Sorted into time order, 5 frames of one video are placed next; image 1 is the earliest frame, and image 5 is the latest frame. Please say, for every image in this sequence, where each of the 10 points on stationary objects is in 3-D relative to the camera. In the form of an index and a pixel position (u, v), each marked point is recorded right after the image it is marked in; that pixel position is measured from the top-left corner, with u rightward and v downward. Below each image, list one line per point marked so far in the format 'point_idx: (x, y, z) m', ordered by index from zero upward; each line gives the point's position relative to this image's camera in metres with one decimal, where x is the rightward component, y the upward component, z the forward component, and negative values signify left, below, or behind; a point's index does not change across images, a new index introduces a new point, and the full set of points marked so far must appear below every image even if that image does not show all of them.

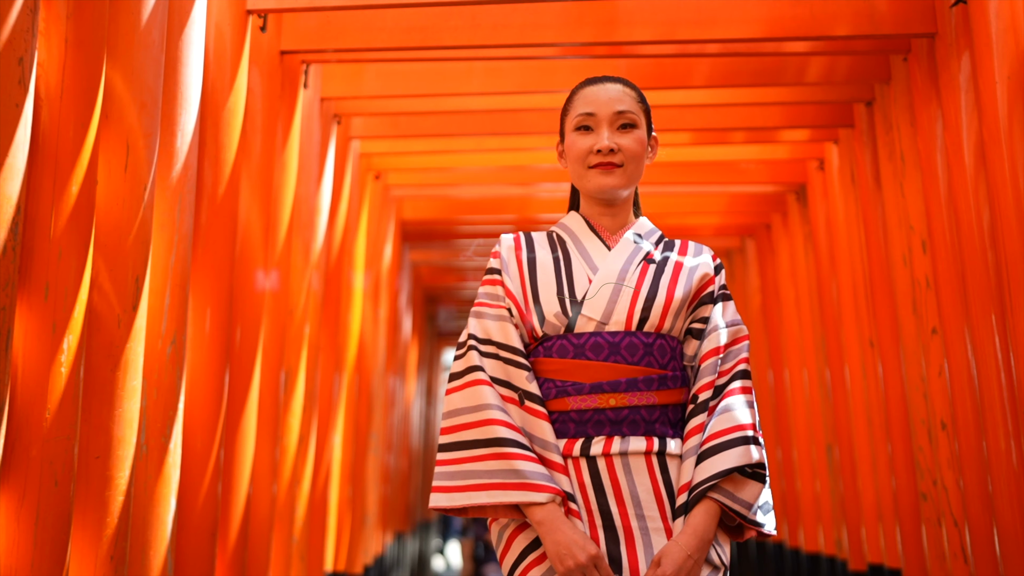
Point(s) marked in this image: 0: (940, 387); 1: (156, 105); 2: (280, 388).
0: (+2.8, -0.7, +4.9) m
1: (-1.6, +0.8, +3.3) m
2: (-1.5, -0.7, +5.0) m
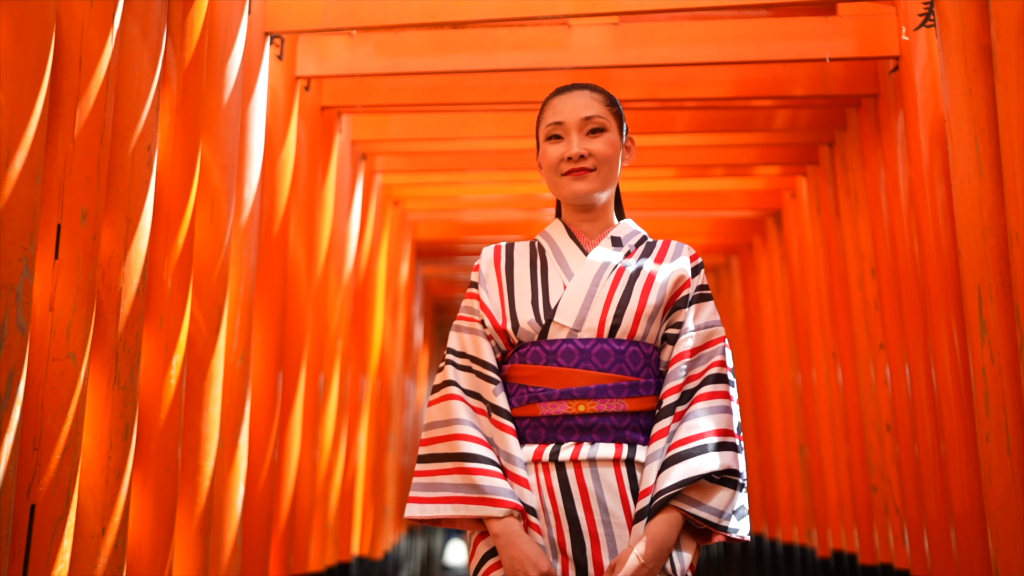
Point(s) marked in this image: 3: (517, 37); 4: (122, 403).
0: (+2.8, -0.8, +5.7) m
1: (-1.5, +0.7, +4.1) m
2: (-1.5, -0.8, +5.8) m
3: (0.0, +1.7, +5.1) m
4: (-1.7, -0.5, +3.2) m
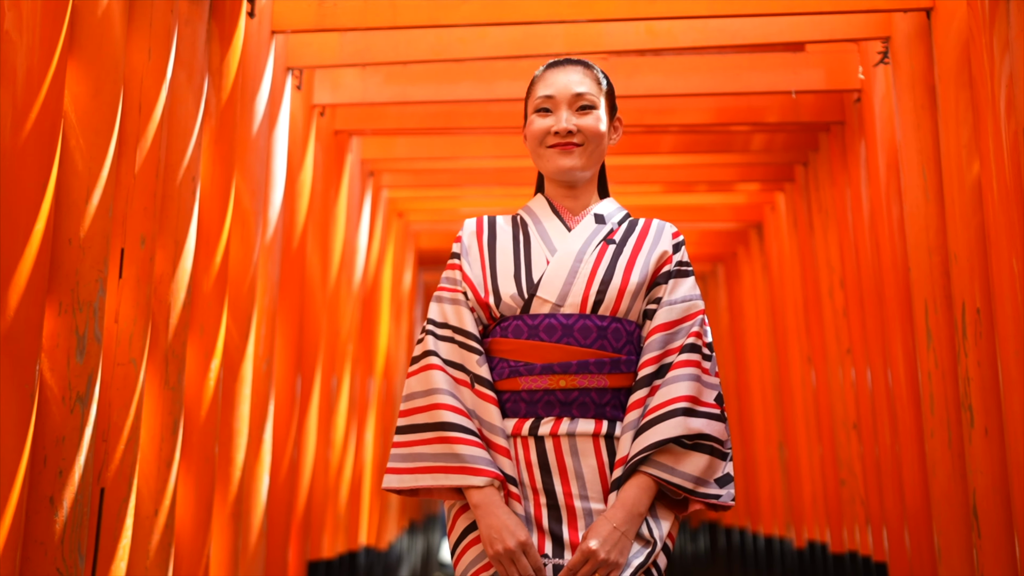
0: (+2.8, -0.9, +6.3) m
1: (-1.5, +0.6, +4.6) m
2: (-1.5, -0.9, +6.3) m
3: (0.0, +1.7, +5.6) m
4: (-1.7, -0.6, +3.7) m
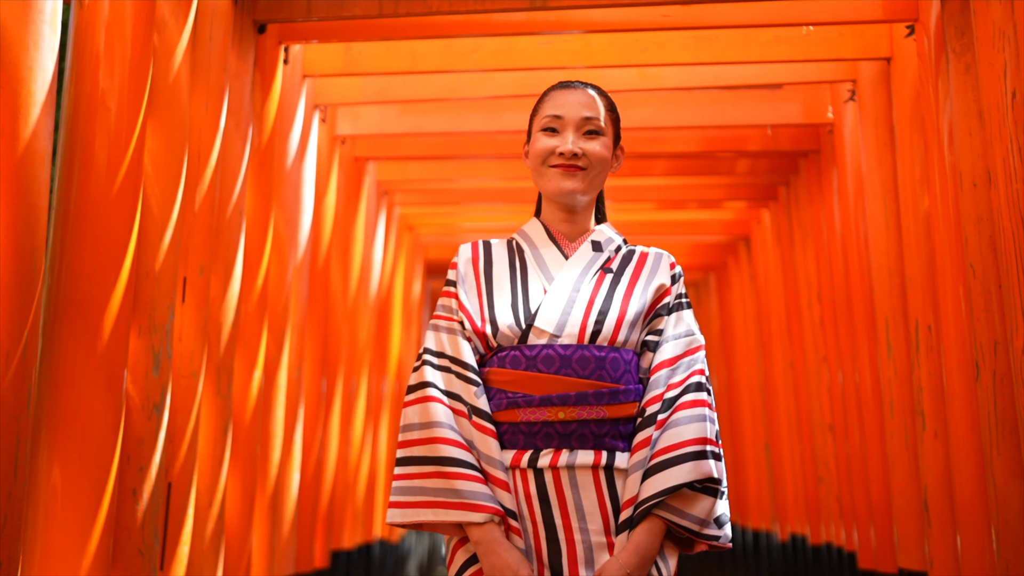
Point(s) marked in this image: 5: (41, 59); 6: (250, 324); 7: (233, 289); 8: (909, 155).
0: (+2.8, -1.0, +6.8) m
1: (-1.5, +0.5, +5.2) m
2: (-1.5, -1.0, +6.9) m
3: (+0.1, +1.5, +6.2) m
4: (-1.6, -0.7, +4.3) m
5: (-1.7, +0.8, +2.8) m
6: (-1.6, -0.2, +4.7) m
7: (-1.6, 0.0, +4.4) m
8: (+2.6, +0.9, +4.9) m
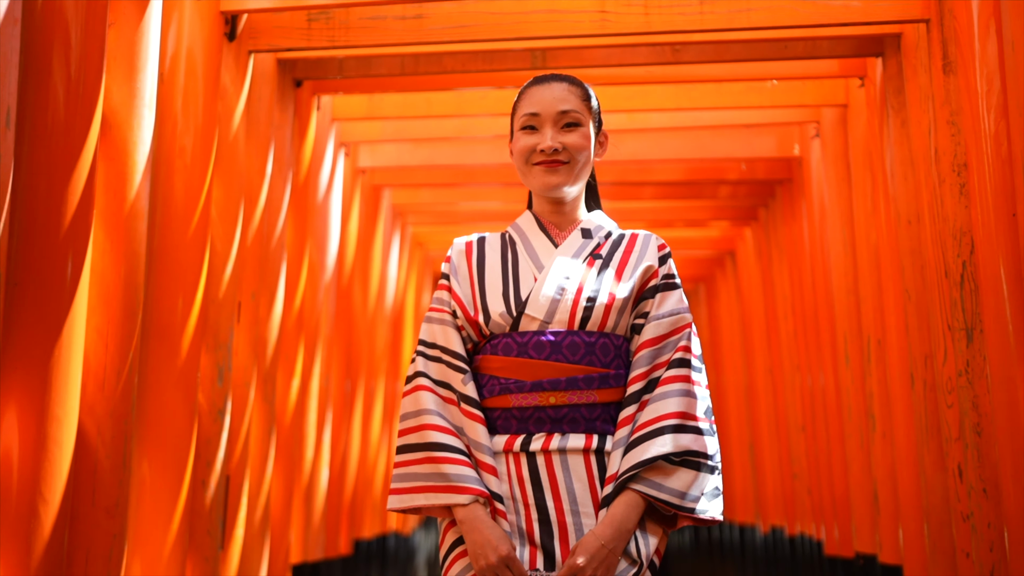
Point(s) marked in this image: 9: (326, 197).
0: (+2.9, -1.2, +7.5) m
1: (-1.5, +0.3, +5.9) m
2: (-1.4, -1.1, +7.6) m
3: (+0.1, +1.4, +6.9) m
4: (-1.6, -0.8, +5.0) m
5: (-1.7, +0.7, +3.5) m
6: (-1.6, -0.4, +5.4) m
7: (-1.6, -0.2, +5.1) m
8: (+2.6, +0.7, +5.6) m
9: (-1.5, +0.7, +6.0) m
